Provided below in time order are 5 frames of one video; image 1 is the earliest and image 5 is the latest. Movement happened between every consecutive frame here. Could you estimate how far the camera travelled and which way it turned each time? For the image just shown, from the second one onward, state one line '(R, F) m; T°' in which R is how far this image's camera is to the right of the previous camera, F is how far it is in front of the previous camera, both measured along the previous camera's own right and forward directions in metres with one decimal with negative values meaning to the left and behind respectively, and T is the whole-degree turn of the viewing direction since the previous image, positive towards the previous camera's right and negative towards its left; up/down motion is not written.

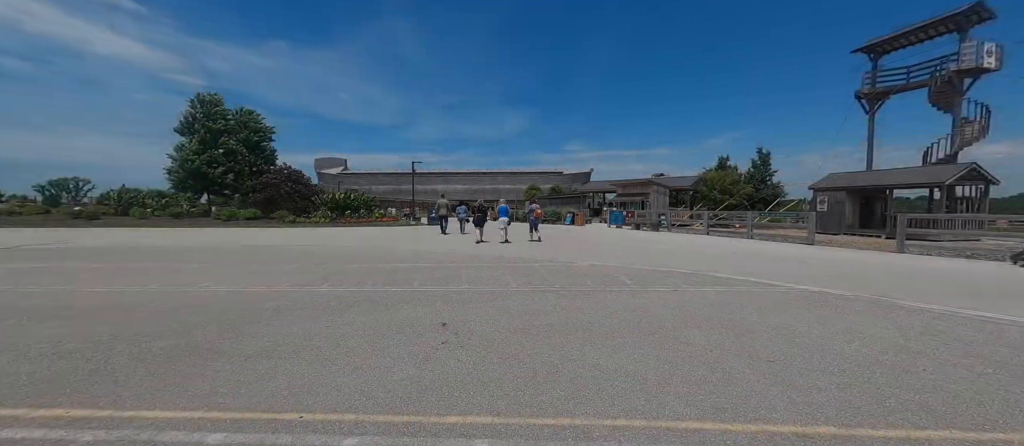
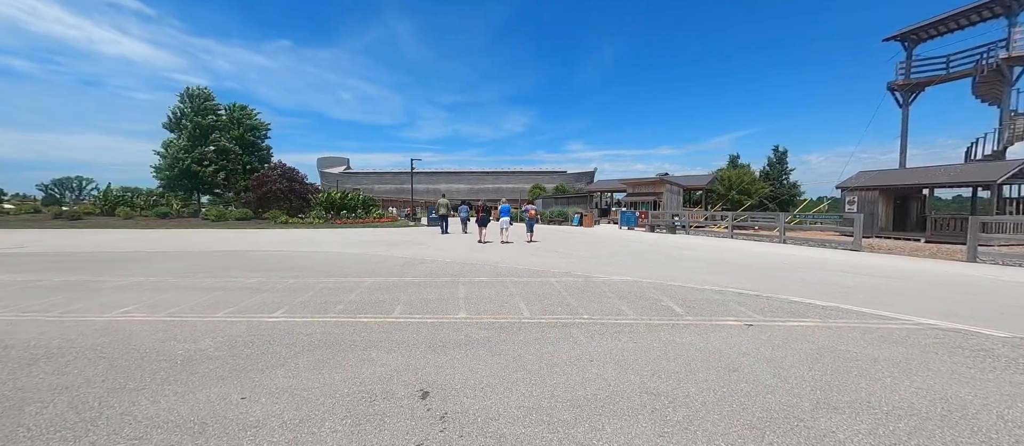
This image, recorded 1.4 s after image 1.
(-0.1, +1.5) m; -1°
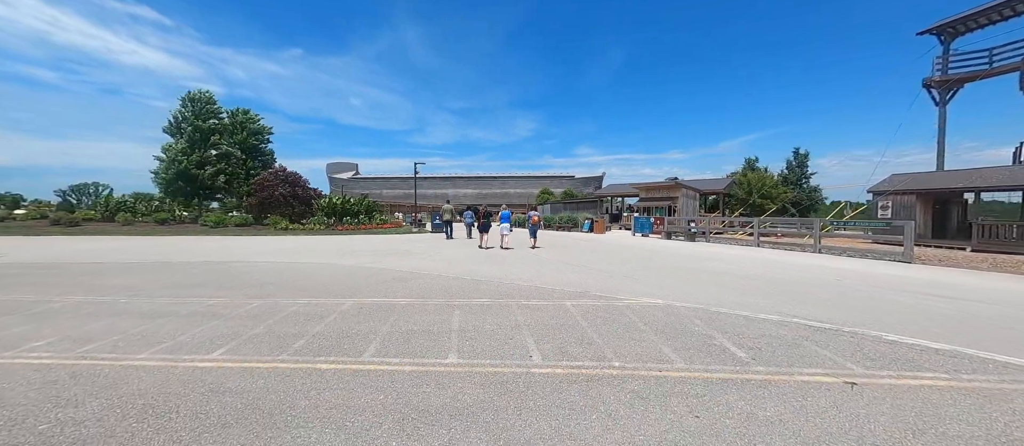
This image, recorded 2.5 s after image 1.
(0.0, +1.1) m; -1°
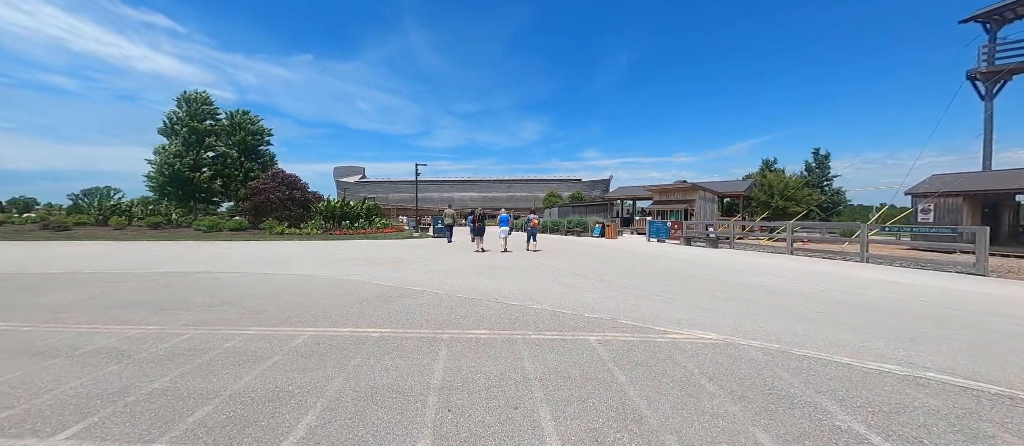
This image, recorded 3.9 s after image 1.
(0.0, +1.4) m; -1°
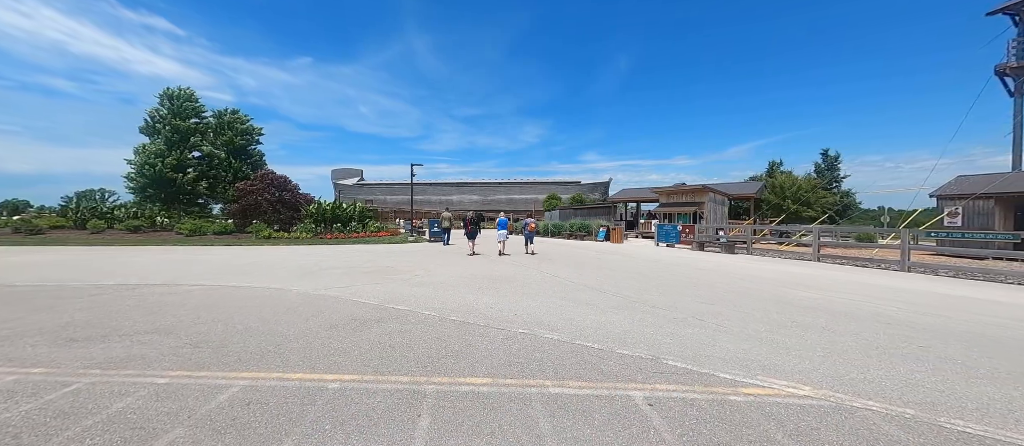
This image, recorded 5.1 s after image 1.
(-0.1, +1.2) m; 0°
